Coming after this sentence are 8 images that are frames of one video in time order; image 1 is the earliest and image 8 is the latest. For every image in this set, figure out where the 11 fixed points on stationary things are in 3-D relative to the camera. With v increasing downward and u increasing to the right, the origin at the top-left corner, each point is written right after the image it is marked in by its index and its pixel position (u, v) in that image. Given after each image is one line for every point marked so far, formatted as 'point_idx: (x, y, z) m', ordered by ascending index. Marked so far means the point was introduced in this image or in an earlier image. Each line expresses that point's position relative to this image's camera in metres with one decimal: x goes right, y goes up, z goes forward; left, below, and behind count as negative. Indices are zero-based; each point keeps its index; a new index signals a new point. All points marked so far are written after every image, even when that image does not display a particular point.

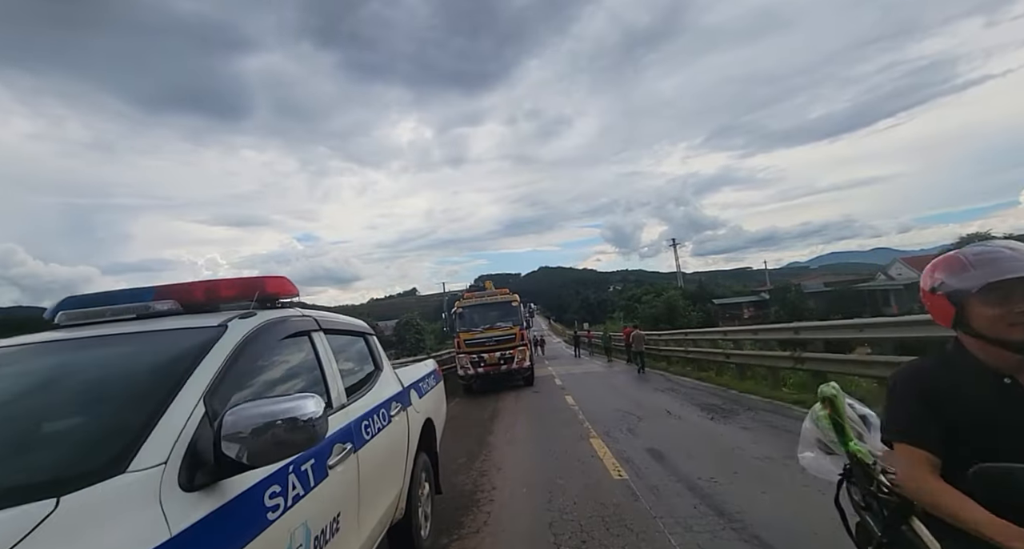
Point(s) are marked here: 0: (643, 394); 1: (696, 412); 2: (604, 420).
0: (+3.3, -3.1, +12.3) m
1: (+3.5, -2.6, +9.1) m
2: (+1.7, -2.8, +9.1) m
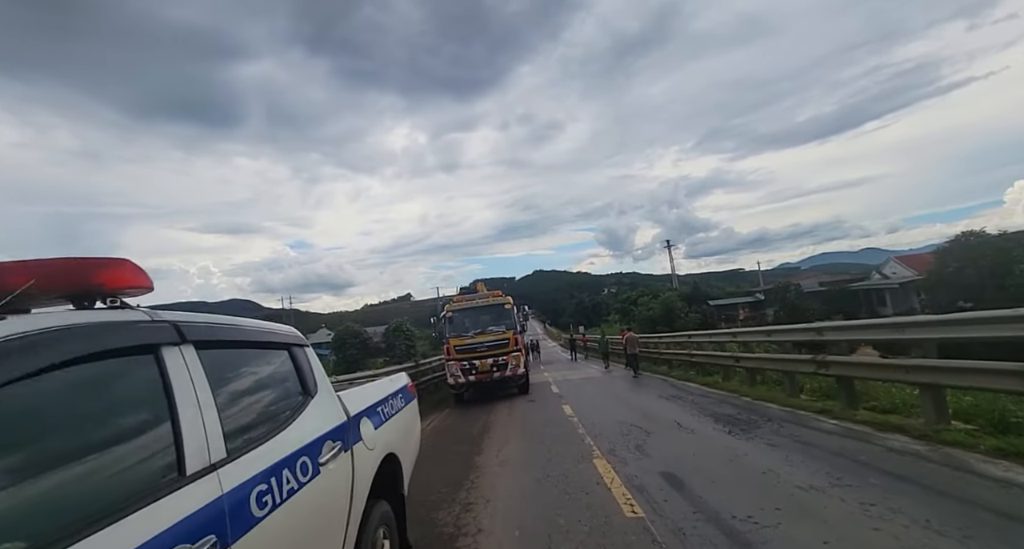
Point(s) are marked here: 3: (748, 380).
0: (+3.2, -3.0, +11.4) m
1: (+3.4, -2.6, +8.1) m
2: (+1.6, -2.8, +8.2) m
3: (+6.0, -2.7, +12.1) m
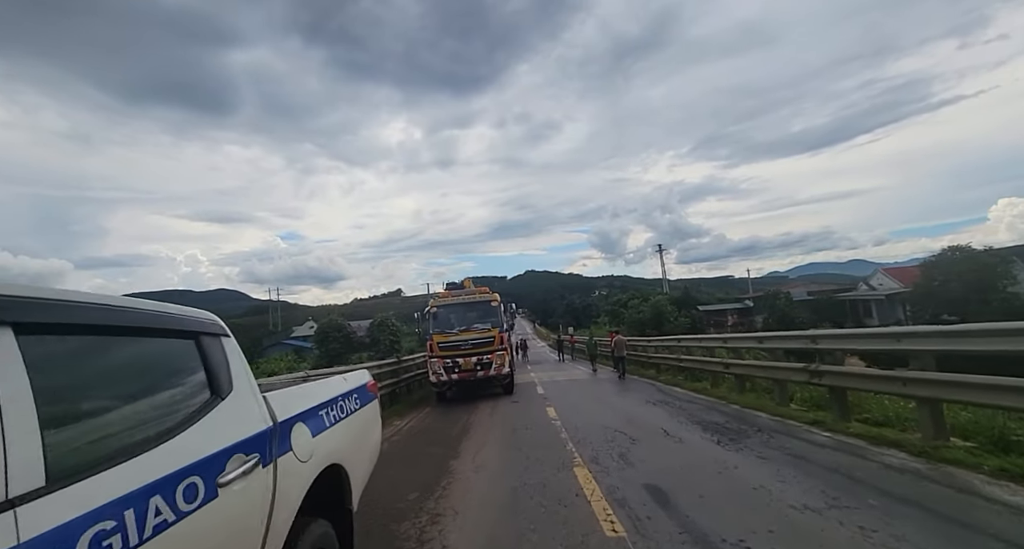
0: (+2.8, -3.1, +11.0) m
1: (+3.0, -2.6, +7.8) m
2: (+1.3, -2.7, +7.8) m
3: (+5.6, -2.8, +11.8) m
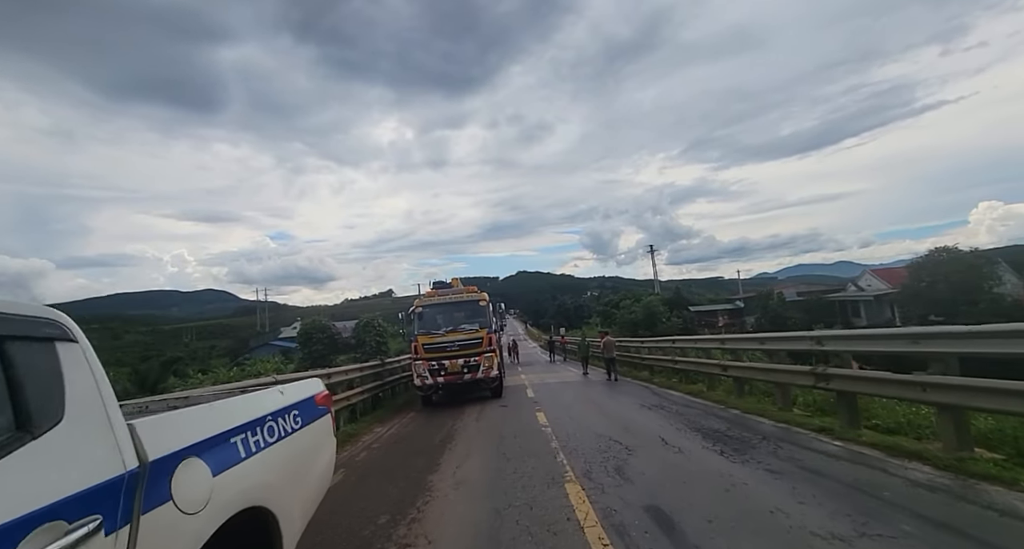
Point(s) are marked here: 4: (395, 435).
0: (+2.5, -3.0, +10.4) m
1: (+2.8, -2.5, +7.2) m
2: (+1.1, -2.7, +7.2) m
3: (+5.3, -2.8, +11.3) m
4: (-2.6, -3.5, +10.5) m
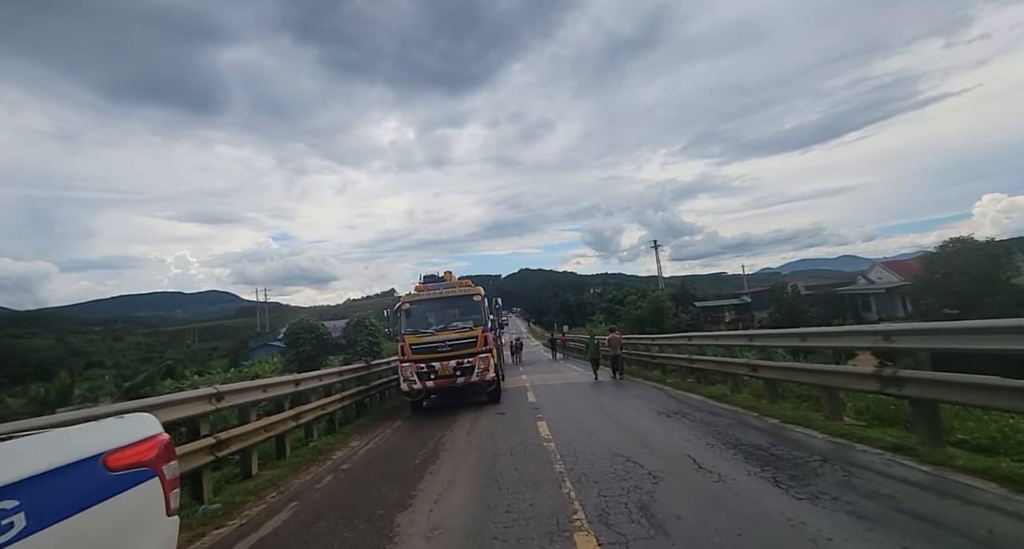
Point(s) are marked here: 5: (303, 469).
0: (+2.4, -2.8, +8.9) m
1: (+2.7, -2.3, +5.7) m
2: (+1.0, -2.4, +5.7) m
3: (+5.3, -2.5, +9.8) m
4: (-2.6, -3.3, +9.0) m
5: (-3.5, -3.3, +8.0) m
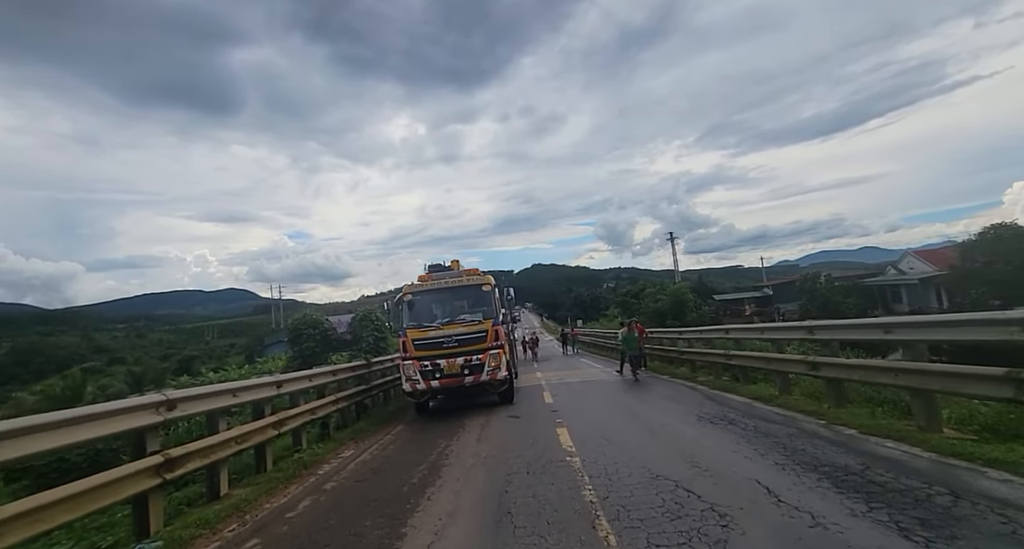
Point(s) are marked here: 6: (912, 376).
0: (+2.7, -2.4, +7.5) m
1: (+2.9, -2.0, +4.3) m
2: (+1.1, -2.2, +4.3) m
3: (+5.5, -2.1, +8.3) m
4: (-2.4, -3.1, +7.7) m
5: (-3.3, -3.0, +6.8) m
6: (+5.4, -1.4, +6.5) m
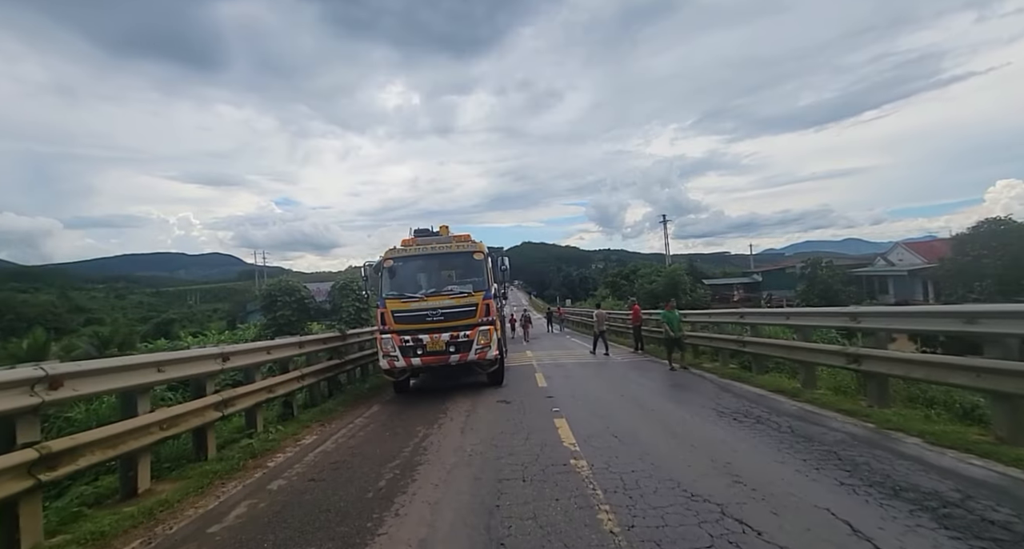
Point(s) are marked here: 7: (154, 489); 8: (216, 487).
0: (+2.6, -2.0, +6.4) m
1: (+2.9, -1.8, +3.1) m
2: (+1.1, -1.9, +3.1) m
3: (+5.4, -1.8, +7.2) m
4: (-2.5, -2.5, +6.5) m
5: (-3.4, -2.4, +5.5) m
6: (+5.3, -1.1, +5.4) m
7: (-4.1, -2.4, +5.5) m
8: (-3.4, -2.5, +5.5) m
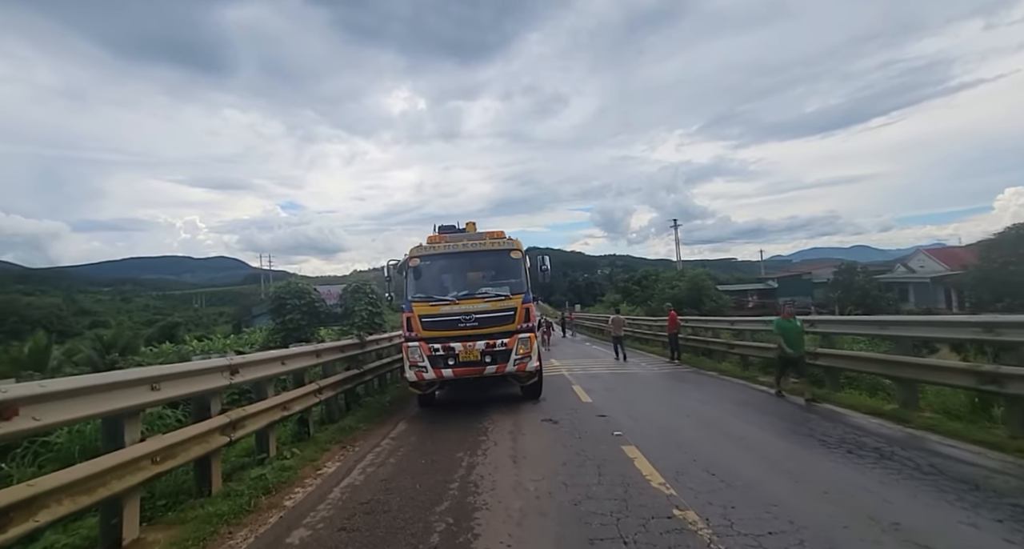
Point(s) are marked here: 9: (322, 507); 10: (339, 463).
0: (+3.3, -2.0, +5.2) m
1: (+3.6, -1.7, +1.9) m
2: (+1.9, -1.8, +1.9) m
3: (+6.2, -1.8, +6.0) m
4: (-1.7, -2.4, +5.3) m
5: (-2.6, -2.4, +4.3) m
6: (+6.1, -1.1, +4.1) m
7: (-3.4, -2.4, +4.3) m
8: (-2.7, -2.4, +4.4) m
9: (-2.0, -2.4, +5.0) m
10: (-2.4, -2.6, +6.5) m
